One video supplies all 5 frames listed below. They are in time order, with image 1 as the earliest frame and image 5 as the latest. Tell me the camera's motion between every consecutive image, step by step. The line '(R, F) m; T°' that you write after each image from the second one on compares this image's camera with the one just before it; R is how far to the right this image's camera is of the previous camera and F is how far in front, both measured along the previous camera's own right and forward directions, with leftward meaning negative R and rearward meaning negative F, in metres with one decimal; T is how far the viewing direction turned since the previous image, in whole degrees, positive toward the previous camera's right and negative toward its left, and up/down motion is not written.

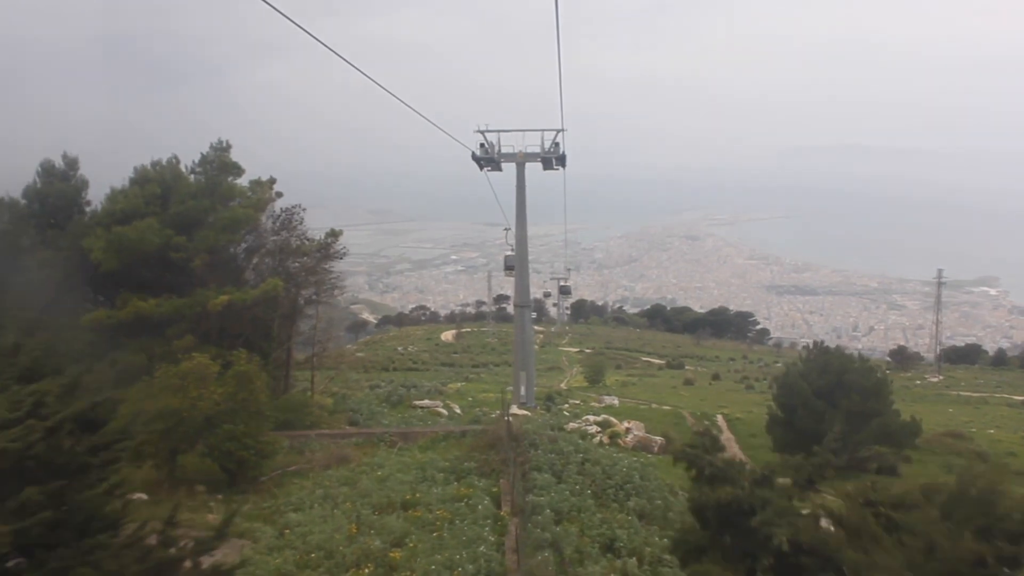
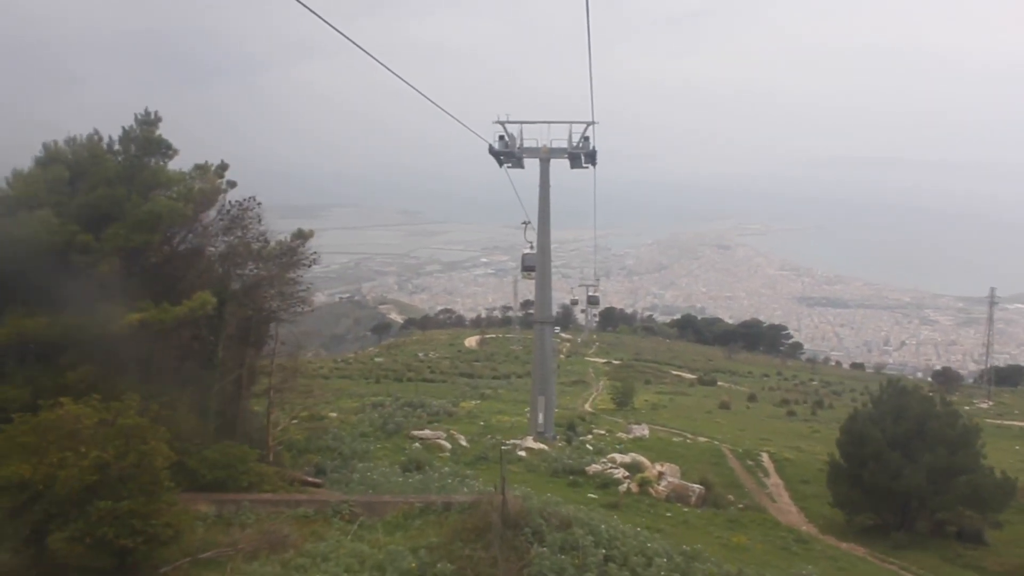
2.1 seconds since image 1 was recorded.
(+0.3, +3.5) m; -2°
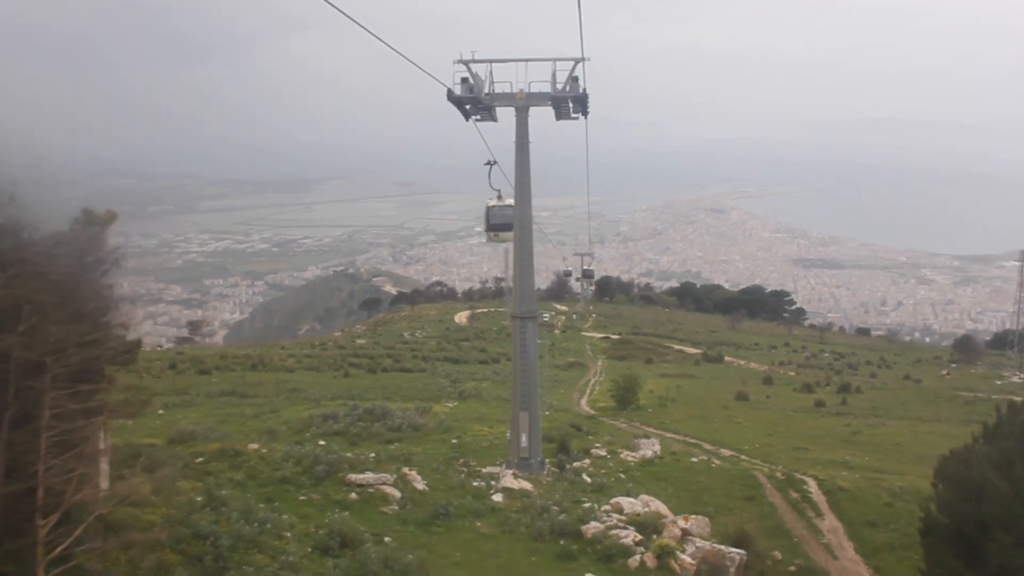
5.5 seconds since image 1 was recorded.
(+0.6, +5.8) m; 0°
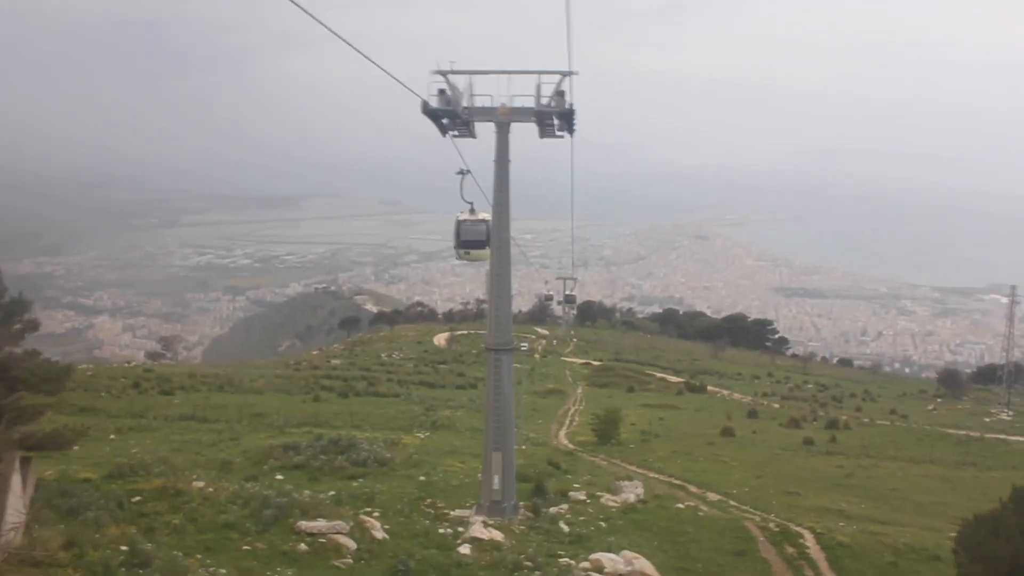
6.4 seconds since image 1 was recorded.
(+0.1, +1.6) m; +1°
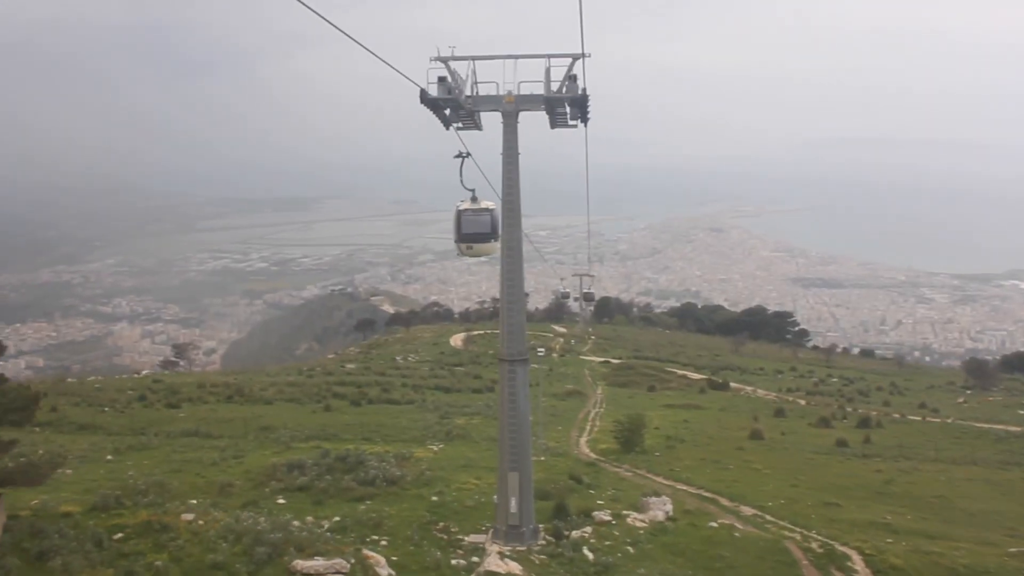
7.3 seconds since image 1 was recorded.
(+0.1, +1.5) m; -1°
